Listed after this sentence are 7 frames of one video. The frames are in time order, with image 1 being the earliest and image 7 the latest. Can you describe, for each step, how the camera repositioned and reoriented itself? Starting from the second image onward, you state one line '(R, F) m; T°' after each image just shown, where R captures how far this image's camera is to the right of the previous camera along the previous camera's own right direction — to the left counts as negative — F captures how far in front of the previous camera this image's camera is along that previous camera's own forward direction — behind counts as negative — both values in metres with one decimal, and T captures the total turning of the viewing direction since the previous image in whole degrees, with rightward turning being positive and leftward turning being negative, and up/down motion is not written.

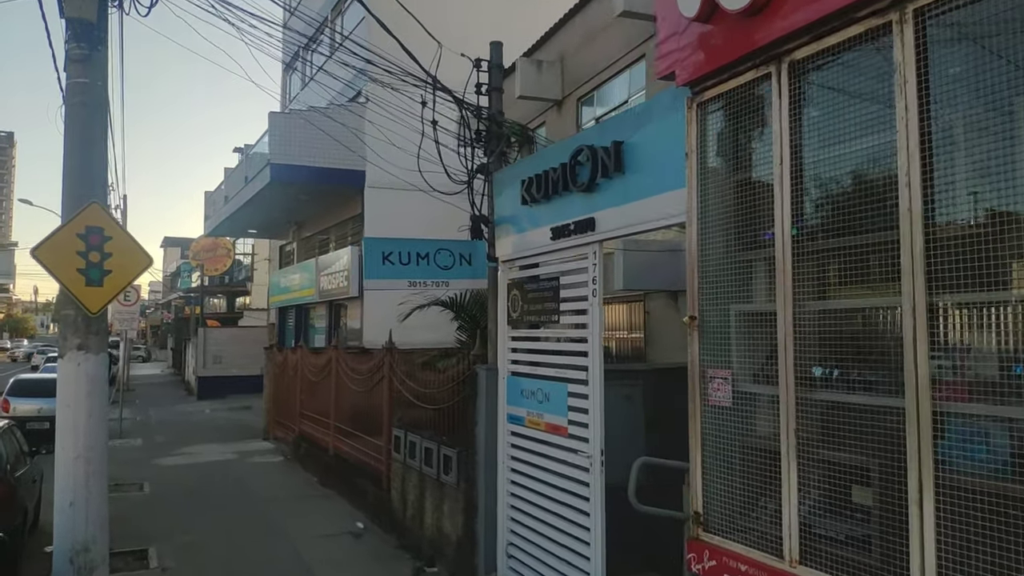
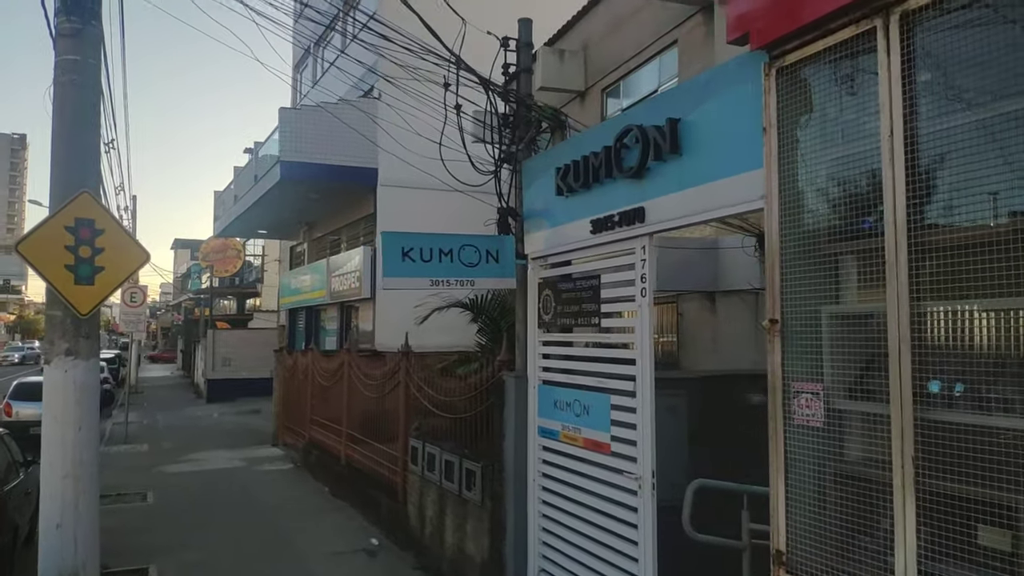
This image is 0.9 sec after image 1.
(-0.2, +0.6) m; -1°
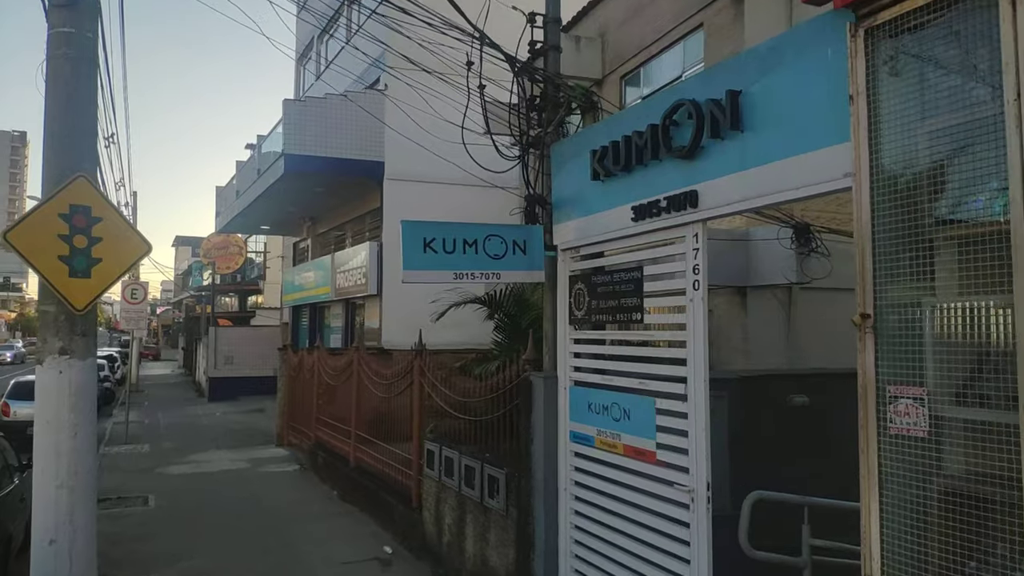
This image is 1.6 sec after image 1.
(-0.2, +0.4) m; 0°
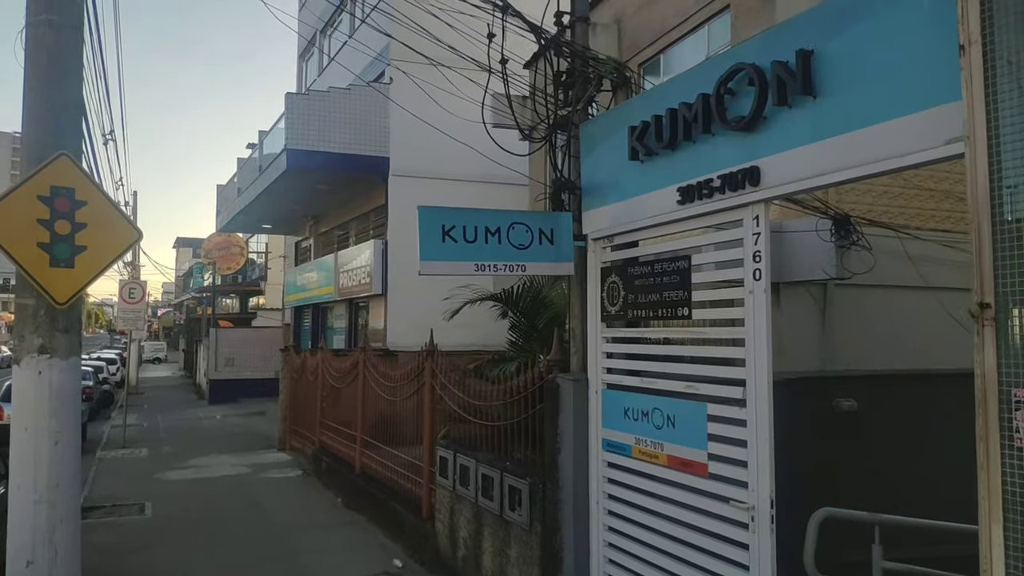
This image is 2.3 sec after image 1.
(-0.2, +0.5) m; 0°
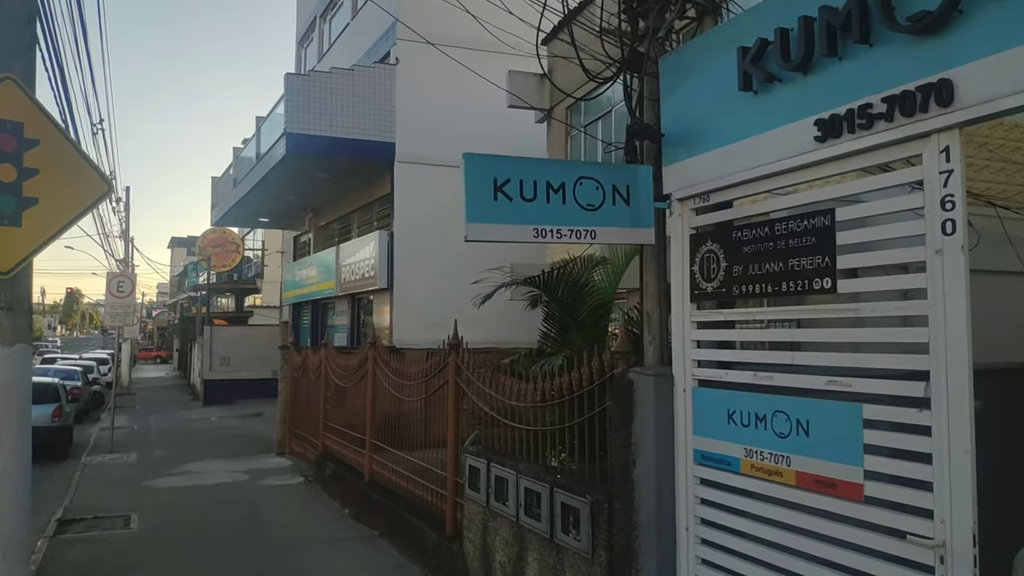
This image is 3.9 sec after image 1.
(-0.4, +1.0) m; 0°
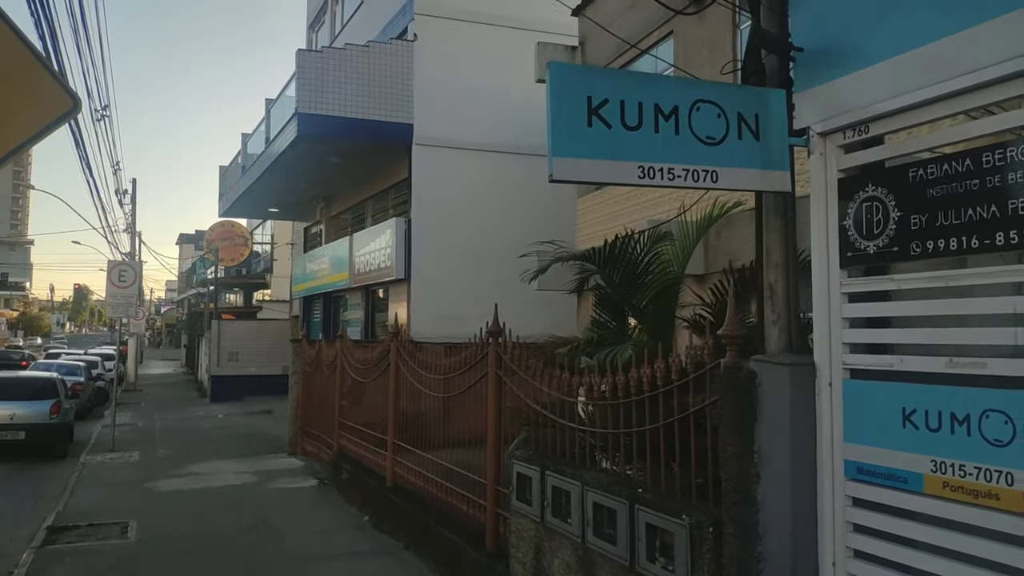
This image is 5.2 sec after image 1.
(-0.3, +0.9) m; -1°
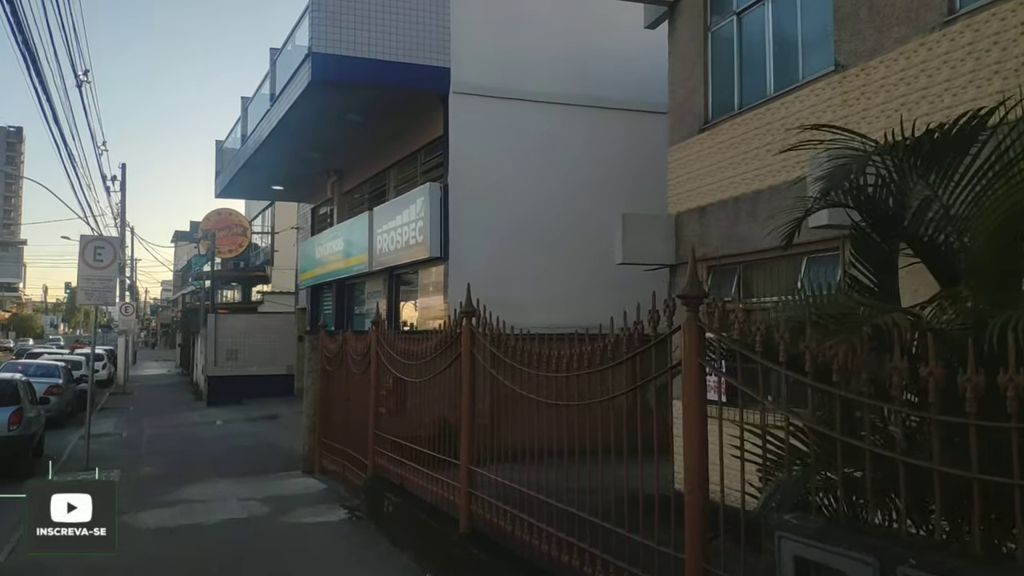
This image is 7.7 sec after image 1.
(-0.9, +2.6) m; 0°
